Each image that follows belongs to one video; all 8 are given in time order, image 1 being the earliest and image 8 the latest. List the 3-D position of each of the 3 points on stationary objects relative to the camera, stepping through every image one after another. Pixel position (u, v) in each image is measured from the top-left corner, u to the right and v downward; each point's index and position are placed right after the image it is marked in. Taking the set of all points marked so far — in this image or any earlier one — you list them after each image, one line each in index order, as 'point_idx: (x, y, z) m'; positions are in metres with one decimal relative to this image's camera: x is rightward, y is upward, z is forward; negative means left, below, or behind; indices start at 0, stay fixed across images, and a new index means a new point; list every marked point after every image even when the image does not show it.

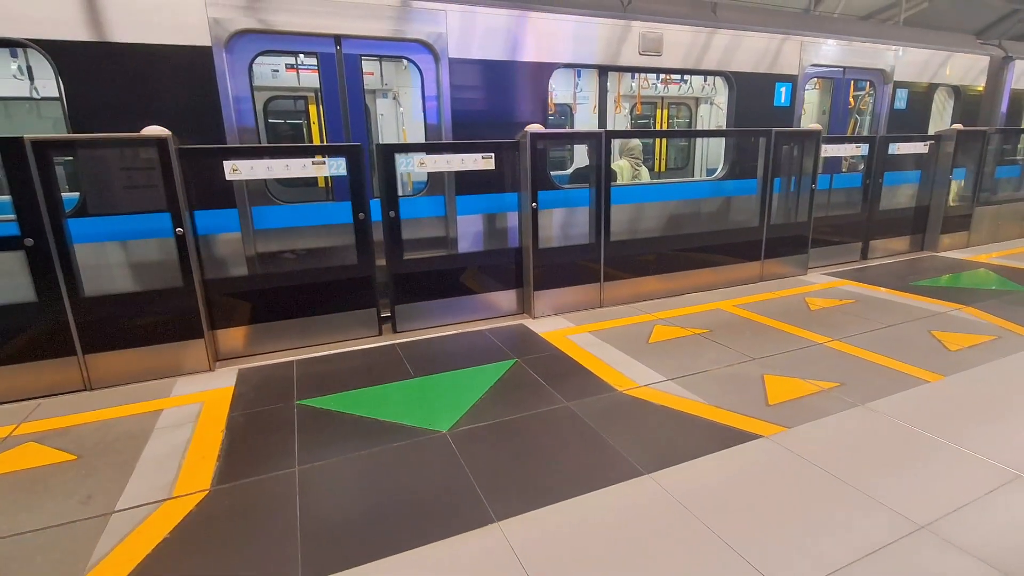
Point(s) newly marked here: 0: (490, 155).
0: (-0.3, +1.3, +5.2) m
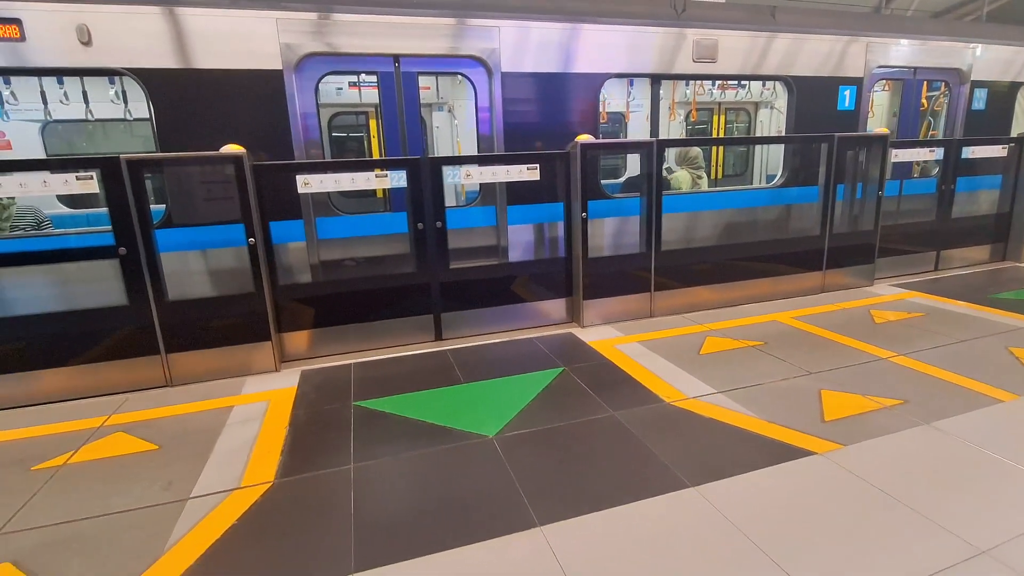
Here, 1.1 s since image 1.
0: (+0.2, +1.2, +5.3) m
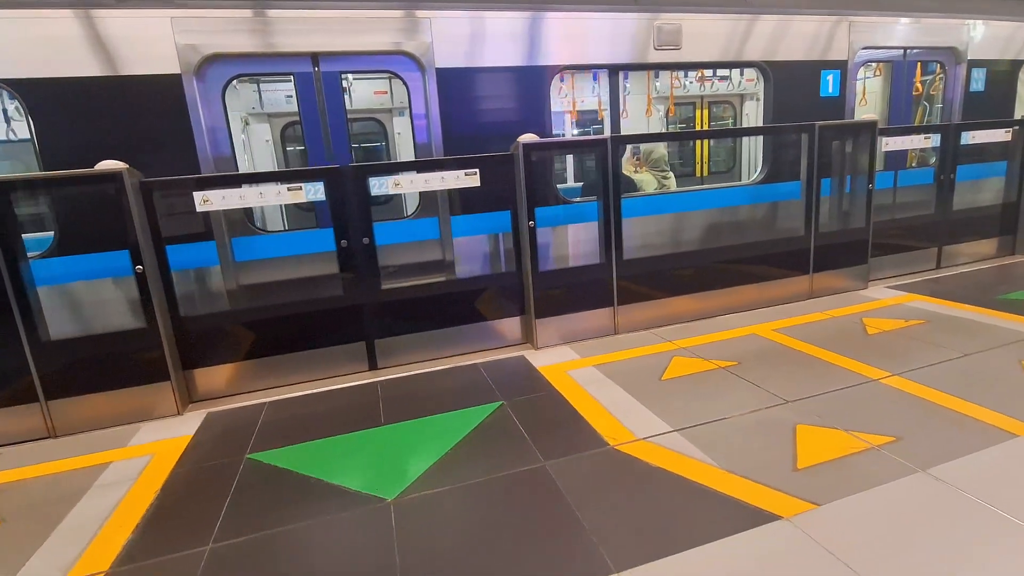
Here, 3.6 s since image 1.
0: (-0.3, +1.1, +4.7) m
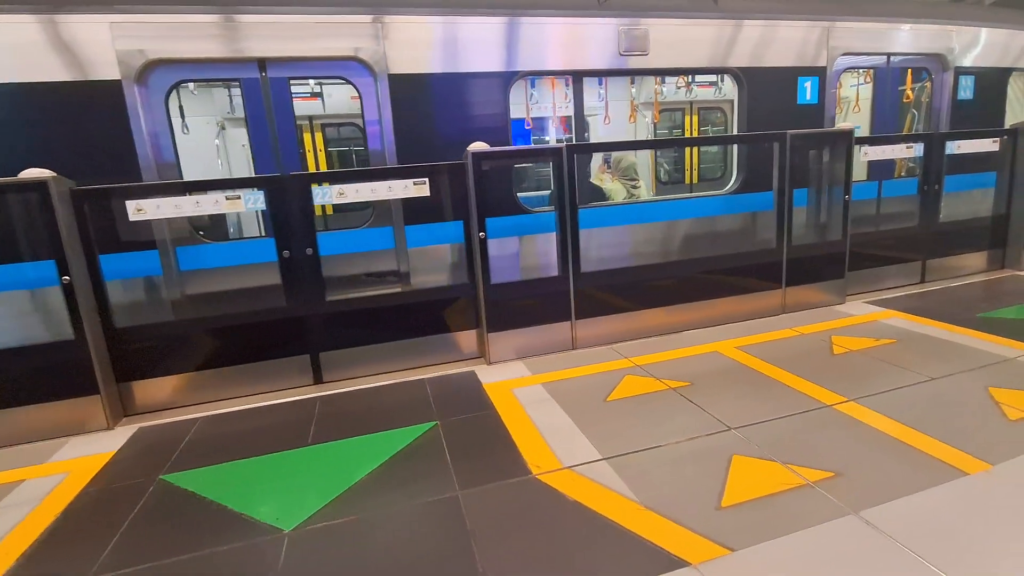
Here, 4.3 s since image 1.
0: (-0.8, +0.9, +4.6) m
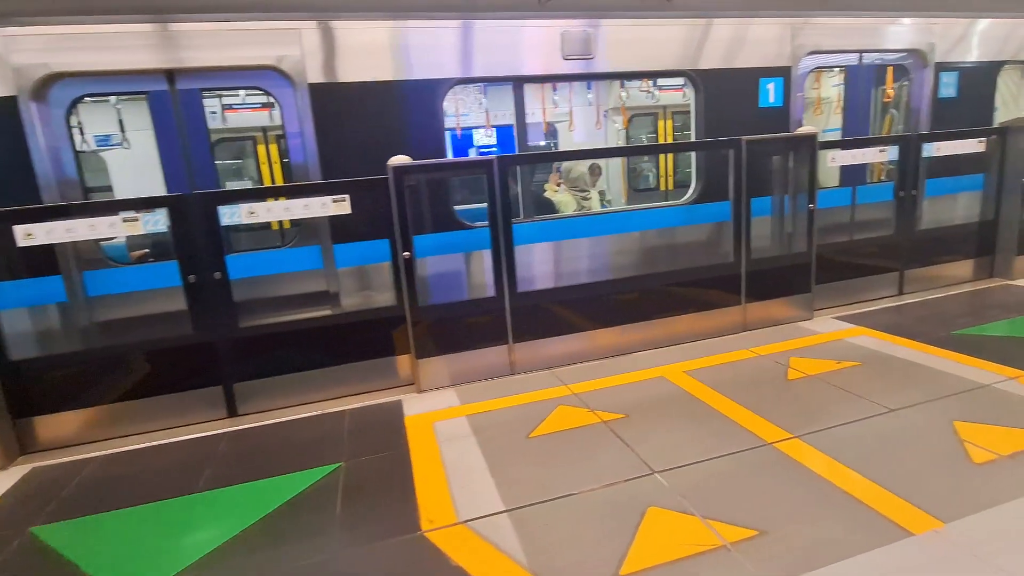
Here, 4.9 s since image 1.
0: (-1.4, +0.7, +4.3) m
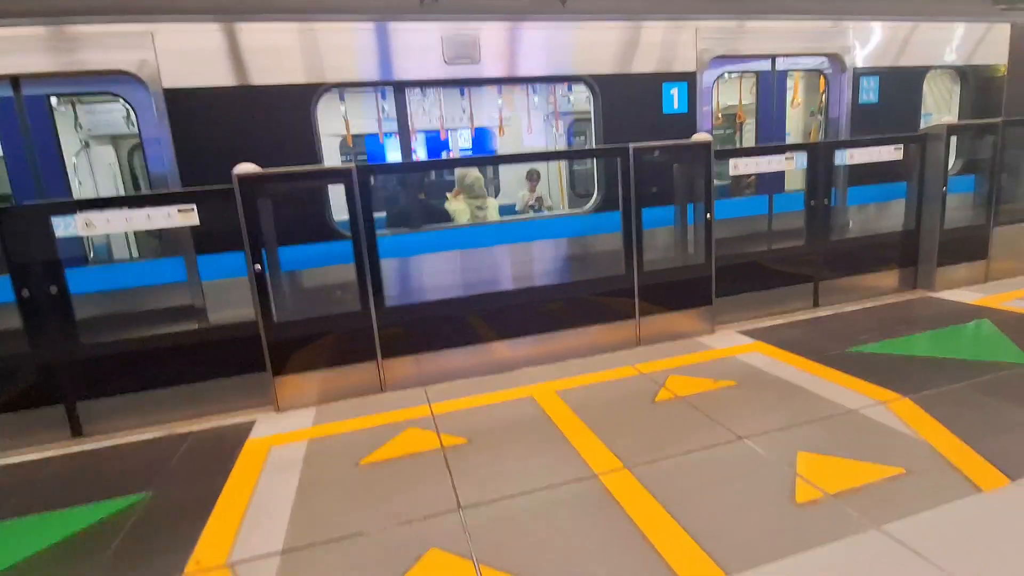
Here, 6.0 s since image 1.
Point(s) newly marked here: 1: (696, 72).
0: (-2.5, +0.6, +4.1) m
1: (+2.0, +2.3, +5.5) m
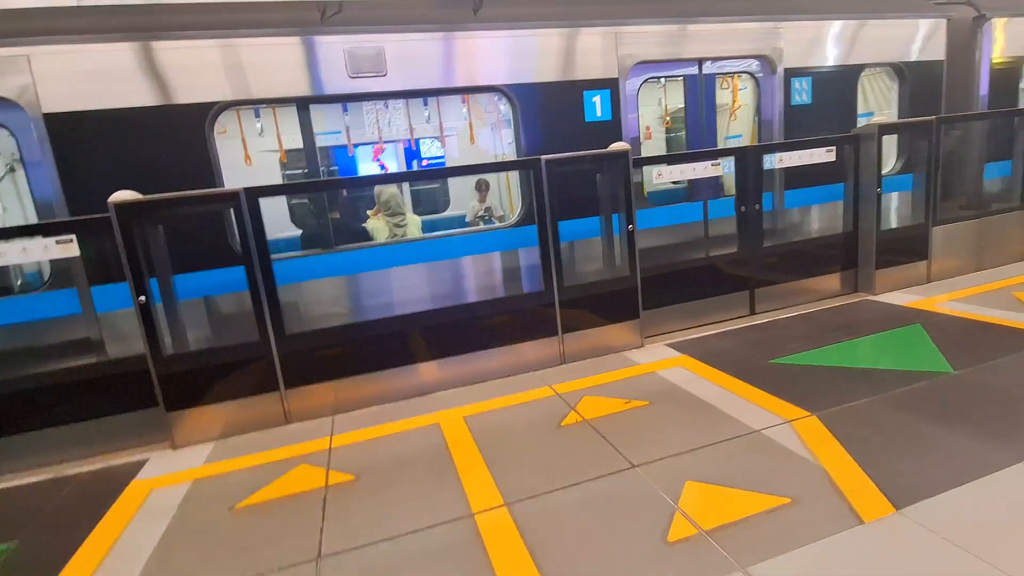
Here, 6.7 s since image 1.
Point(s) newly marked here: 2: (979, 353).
0: (-3.2, +0.4, +3.9) m
1: (+1.1, +2.2, +5.4) m
2: (+3.7, -0.5, +4.1) m
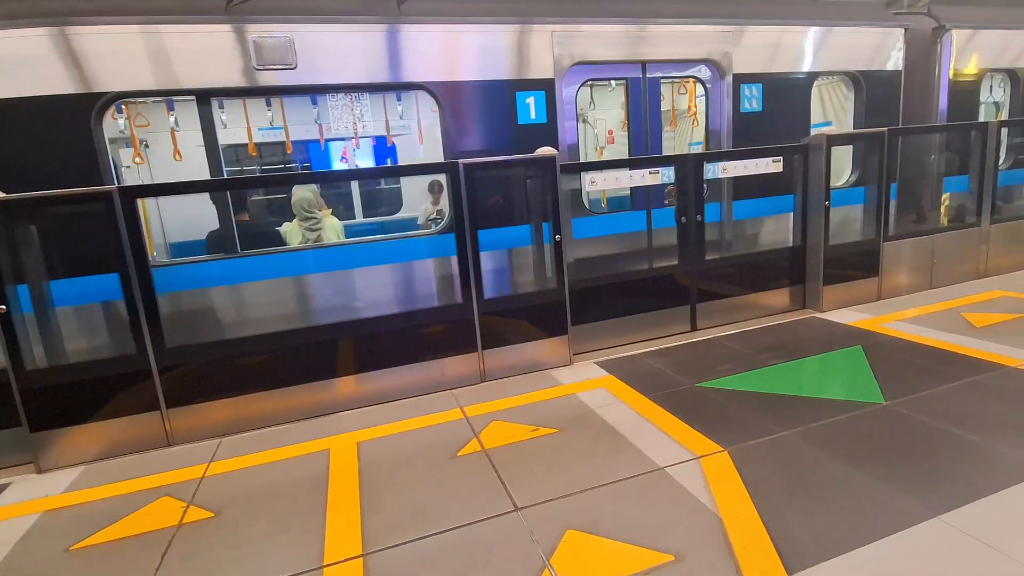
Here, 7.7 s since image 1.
0: (-3.9, +0.3, +3.5) m
1: (+0.5, +2.1, +5.1) m
2: (+3.0, -0.7, +3.9) m
